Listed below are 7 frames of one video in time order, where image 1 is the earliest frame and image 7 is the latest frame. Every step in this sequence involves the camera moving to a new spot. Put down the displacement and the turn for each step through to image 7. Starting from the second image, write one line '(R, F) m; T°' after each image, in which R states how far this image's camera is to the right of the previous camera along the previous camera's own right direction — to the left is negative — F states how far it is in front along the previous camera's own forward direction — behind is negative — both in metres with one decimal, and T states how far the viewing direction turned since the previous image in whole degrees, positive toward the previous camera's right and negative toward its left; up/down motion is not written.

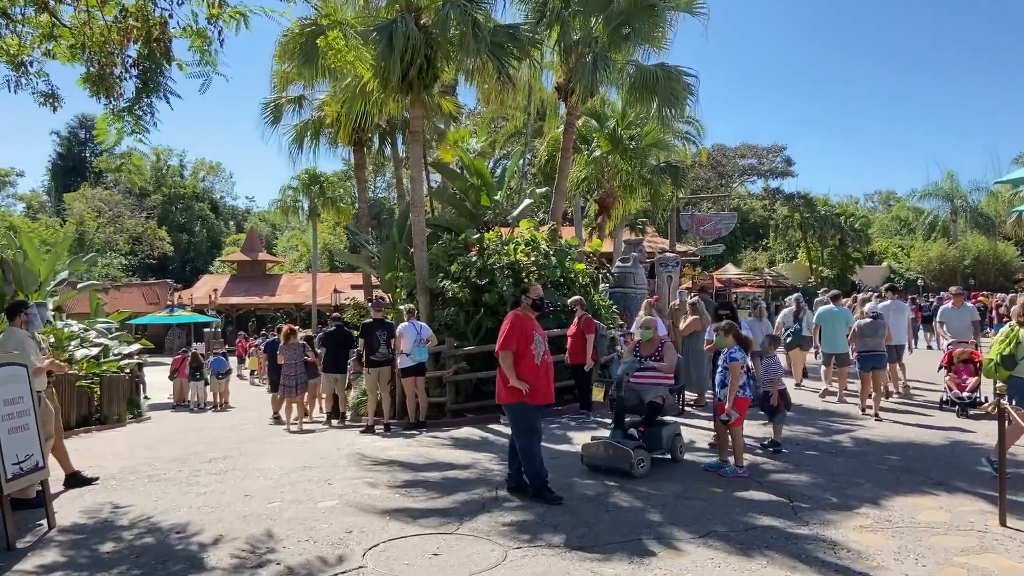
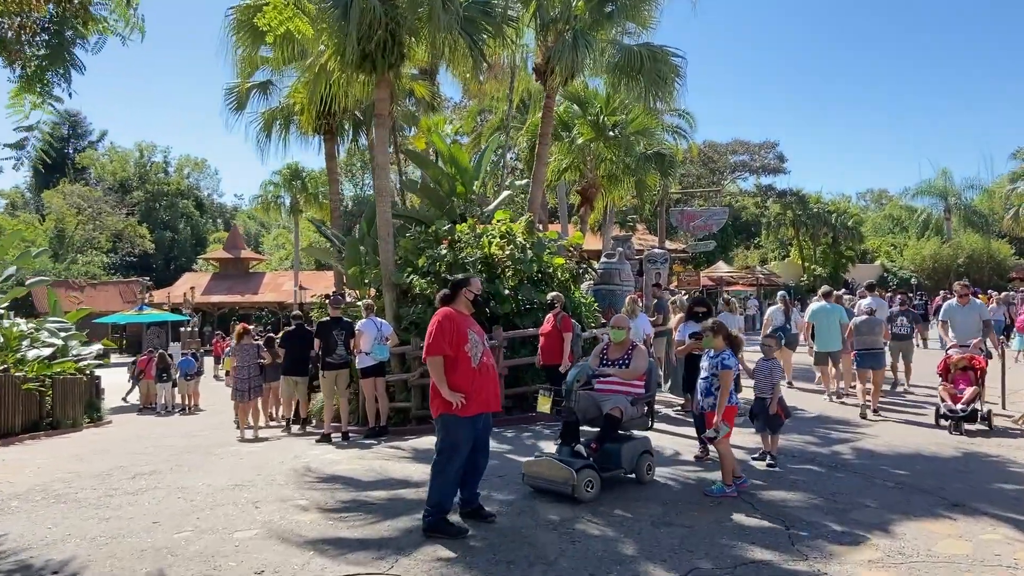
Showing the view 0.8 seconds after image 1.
(+0.3, +0.9) m; +1°
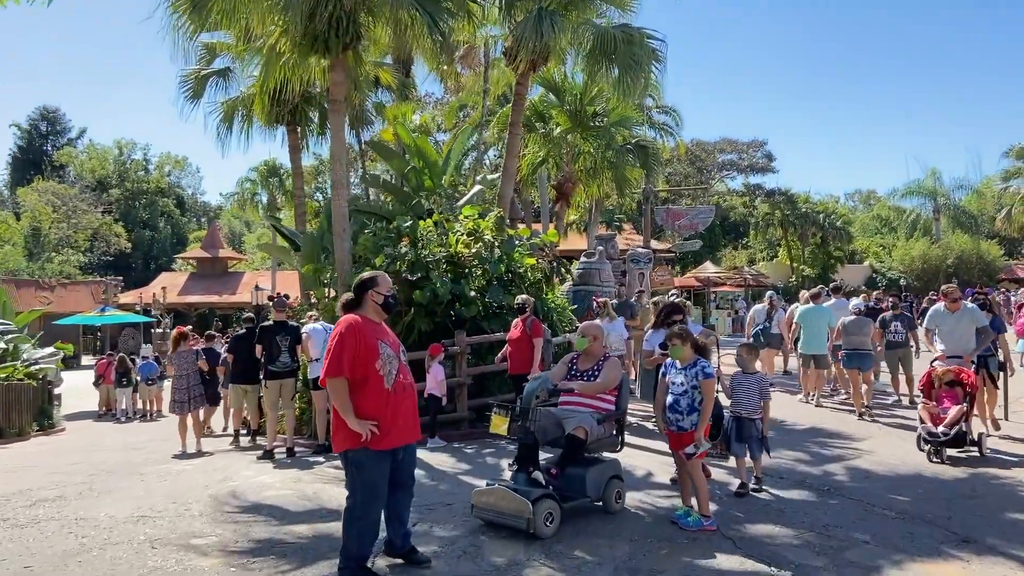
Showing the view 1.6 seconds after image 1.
(+0.3, +0.8) m; +1°
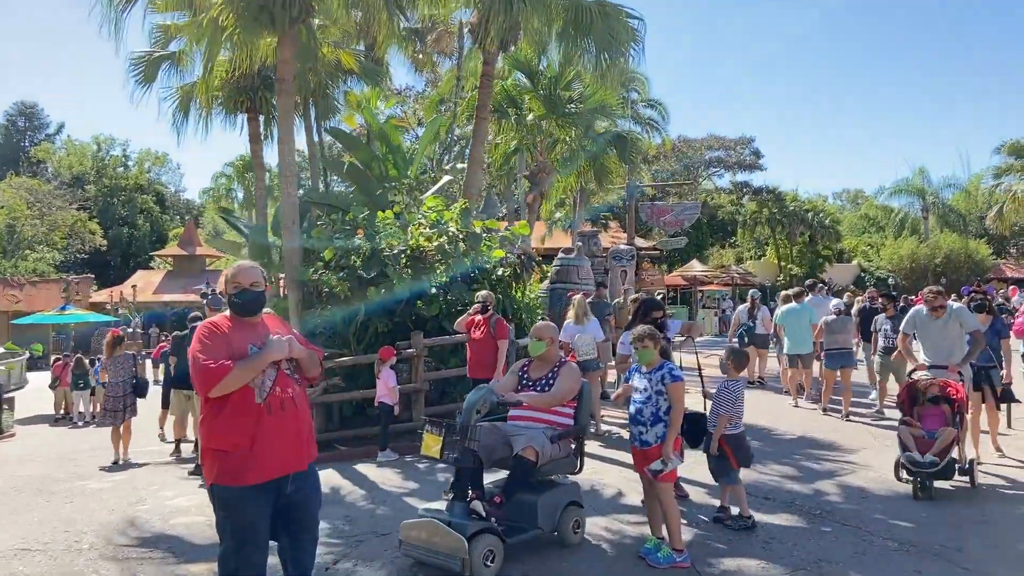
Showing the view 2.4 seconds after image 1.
(+0.3, +0.8) m; +1°
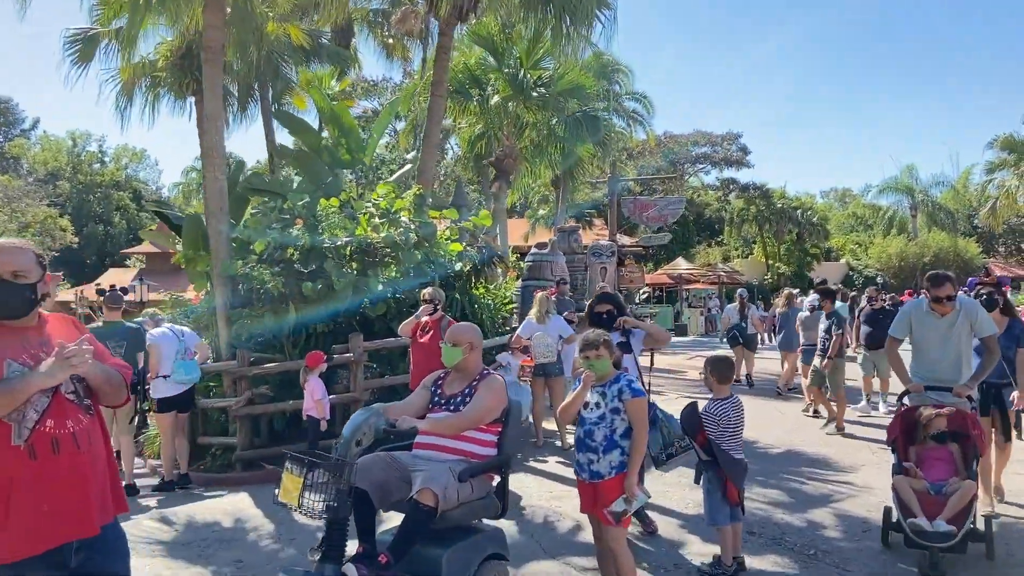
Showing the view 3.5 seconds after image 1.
(+0.4, +1.0) m; +1°
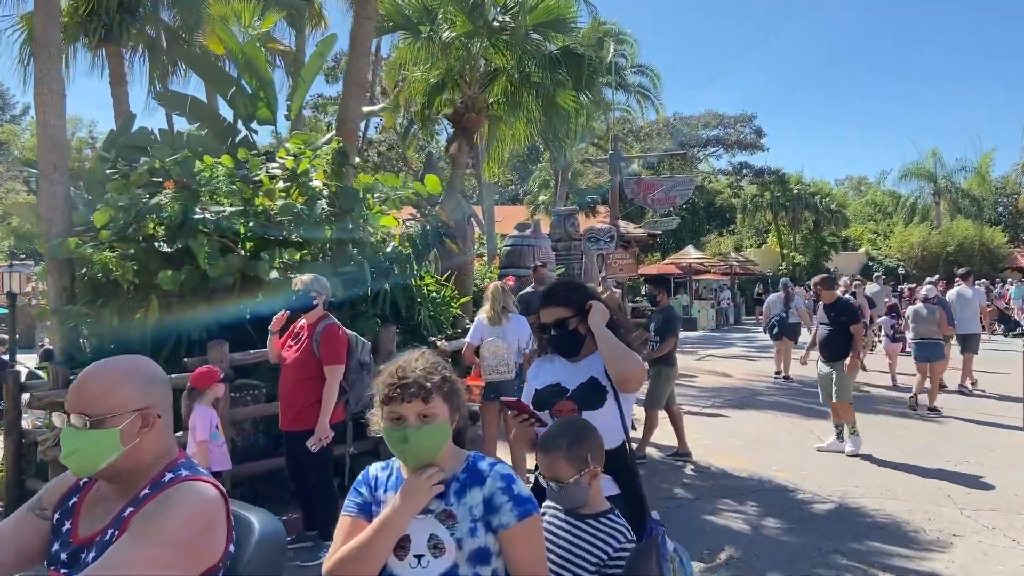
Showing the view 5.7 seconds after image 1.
(+0.5, +2.3) m; -1°
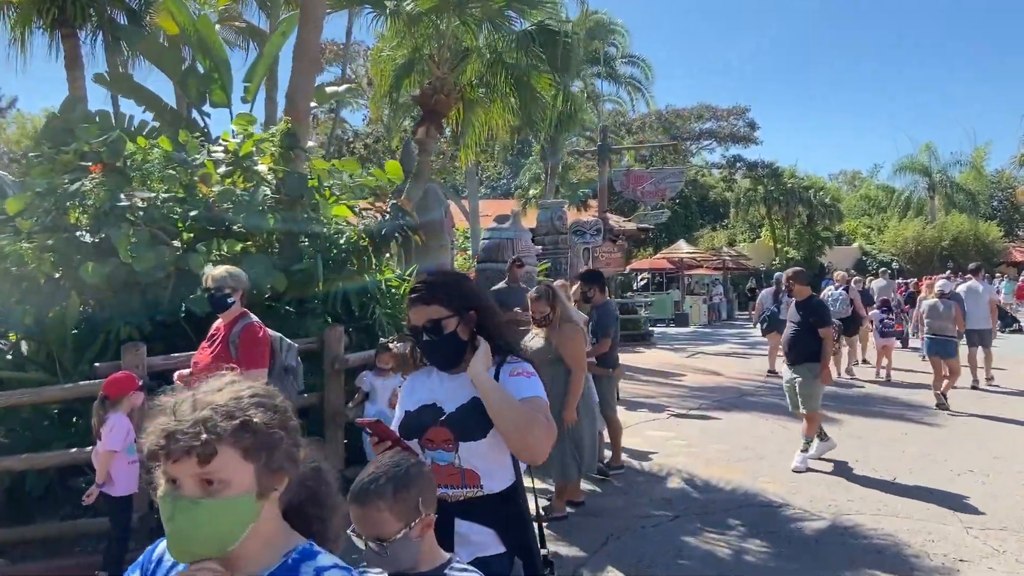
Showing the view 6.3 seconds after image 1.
(+0.2, +0.6) m; 0°
